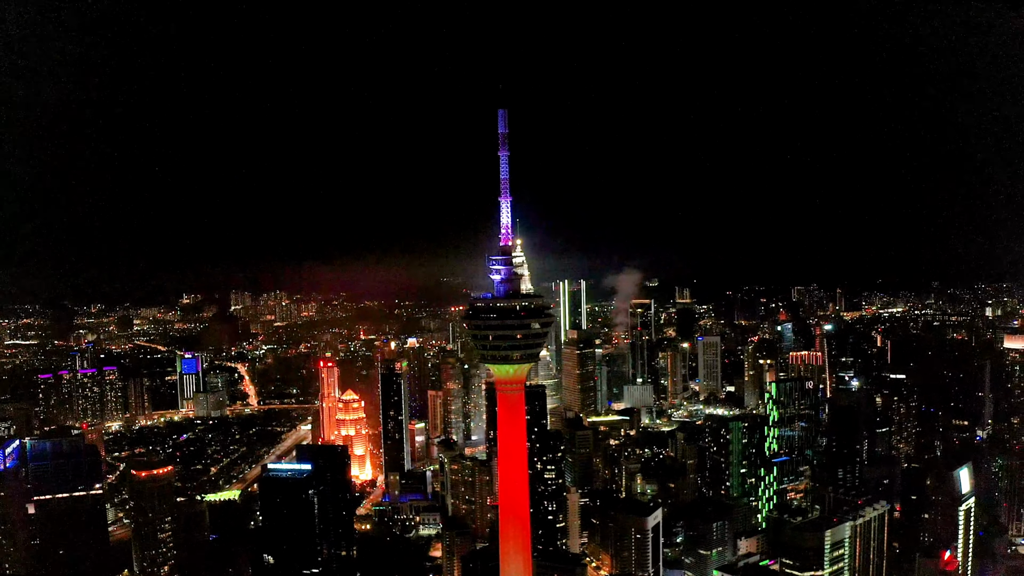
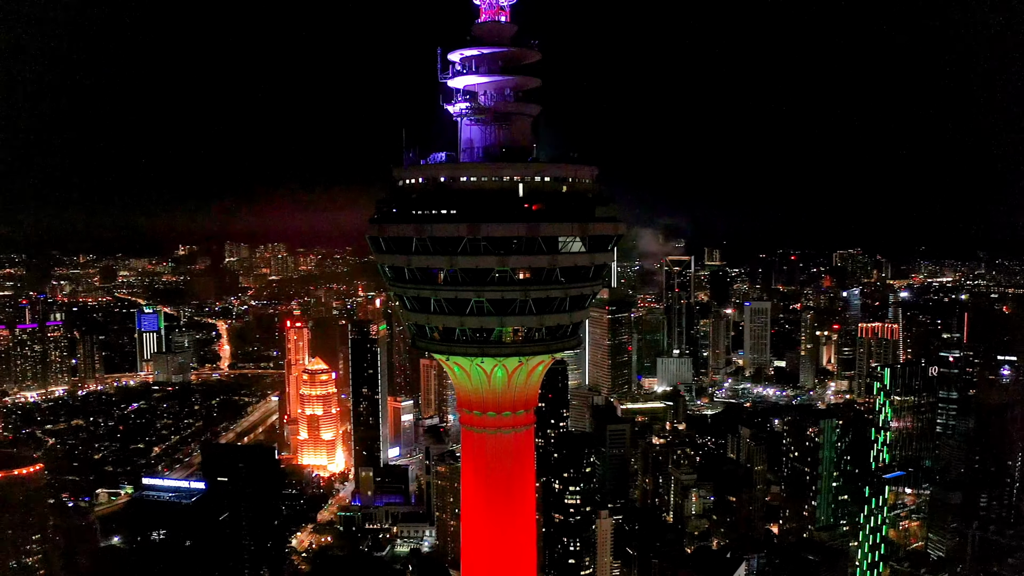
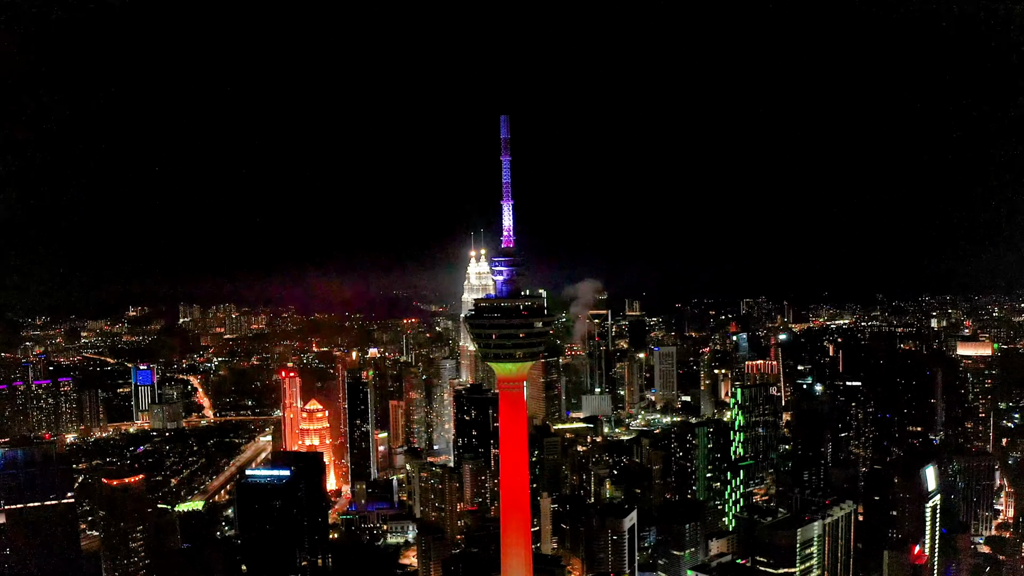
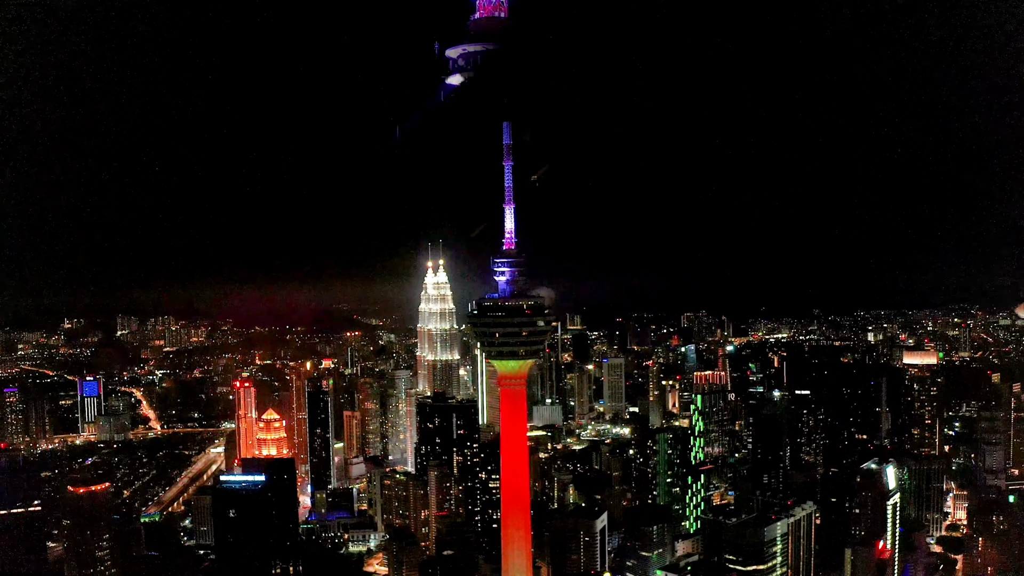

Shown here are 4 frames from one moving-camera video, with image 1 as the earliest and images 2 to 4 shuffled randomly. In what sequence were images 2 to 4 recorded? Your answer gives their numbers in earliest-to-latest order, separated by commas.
3, 4, 2
